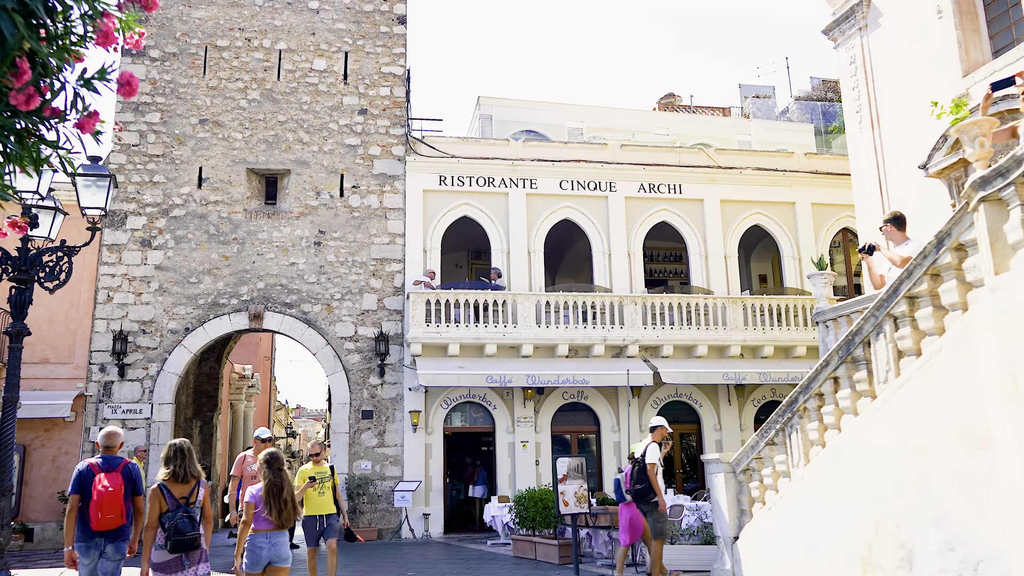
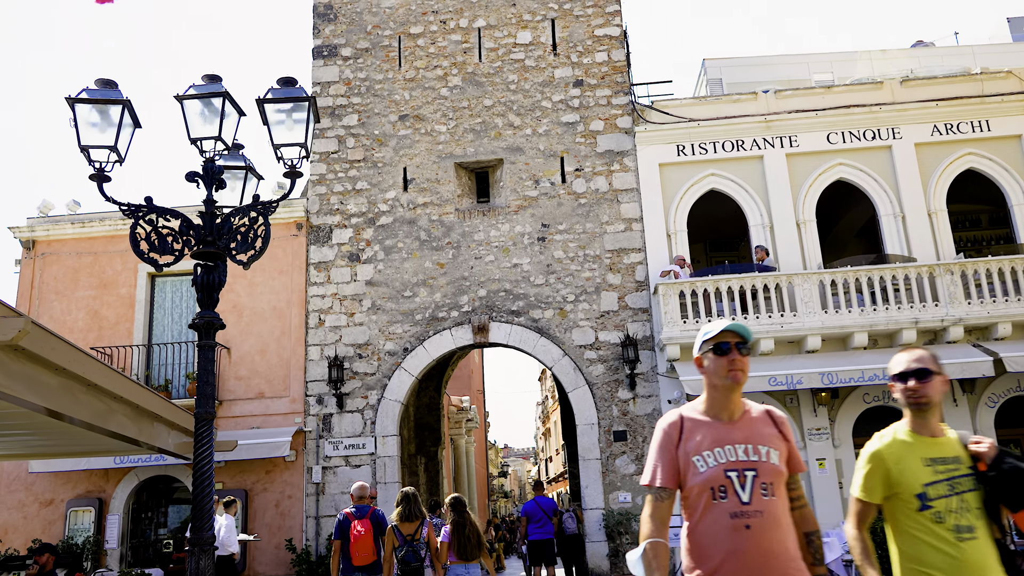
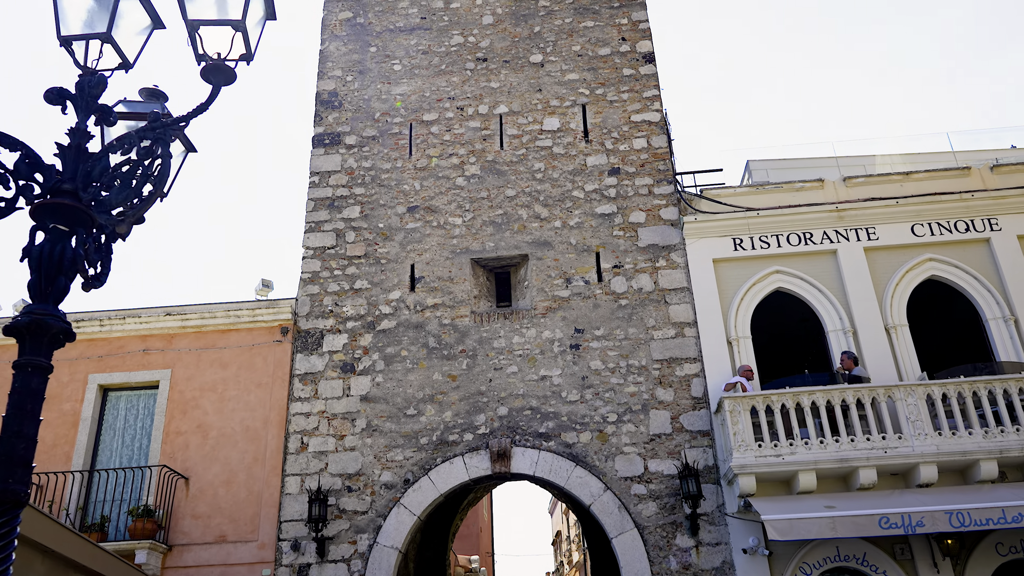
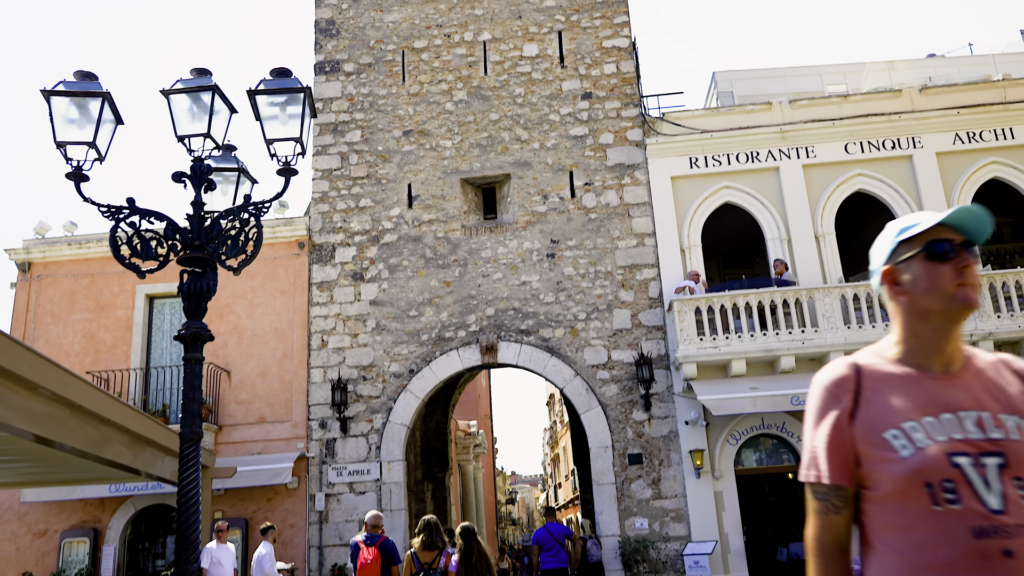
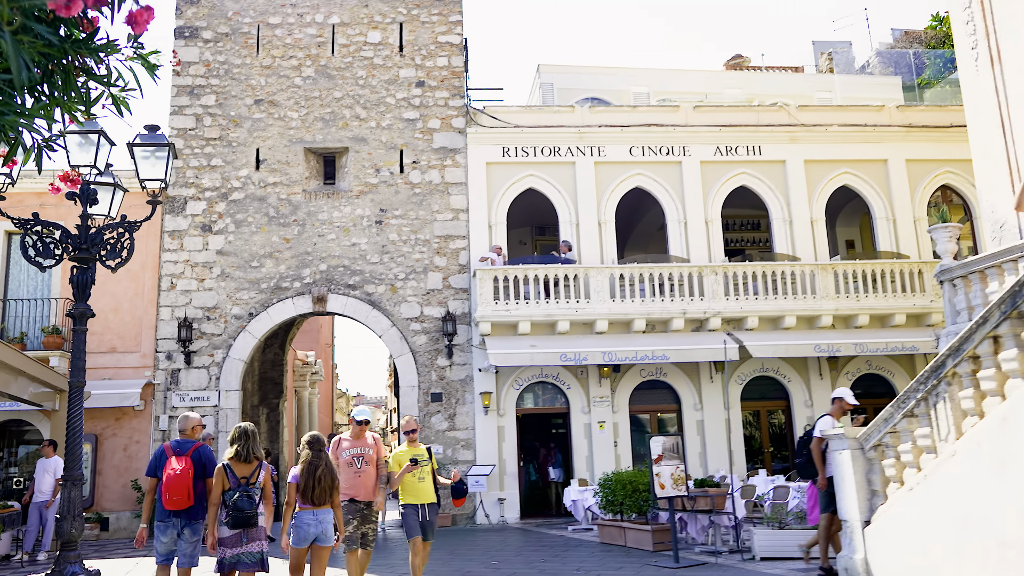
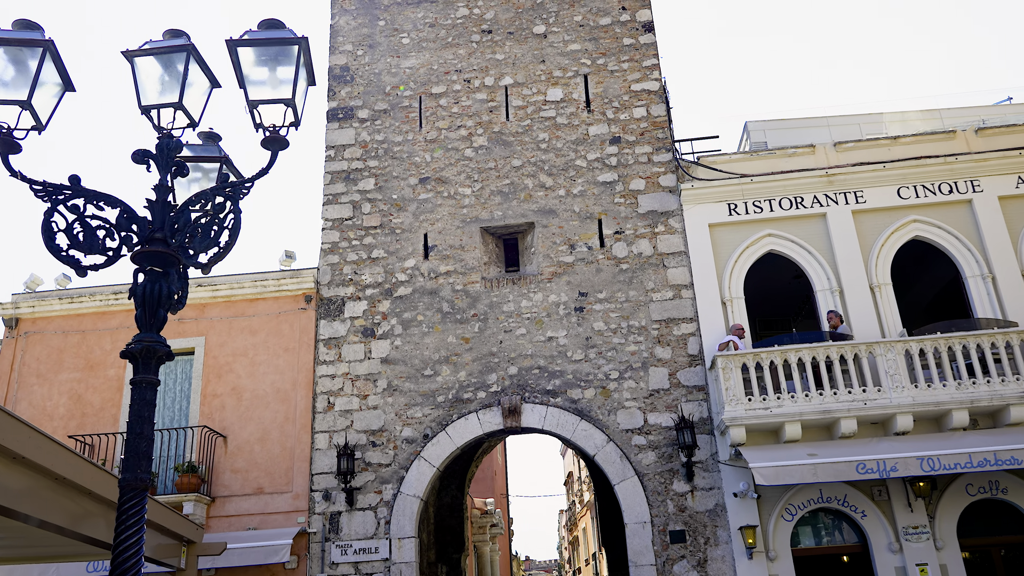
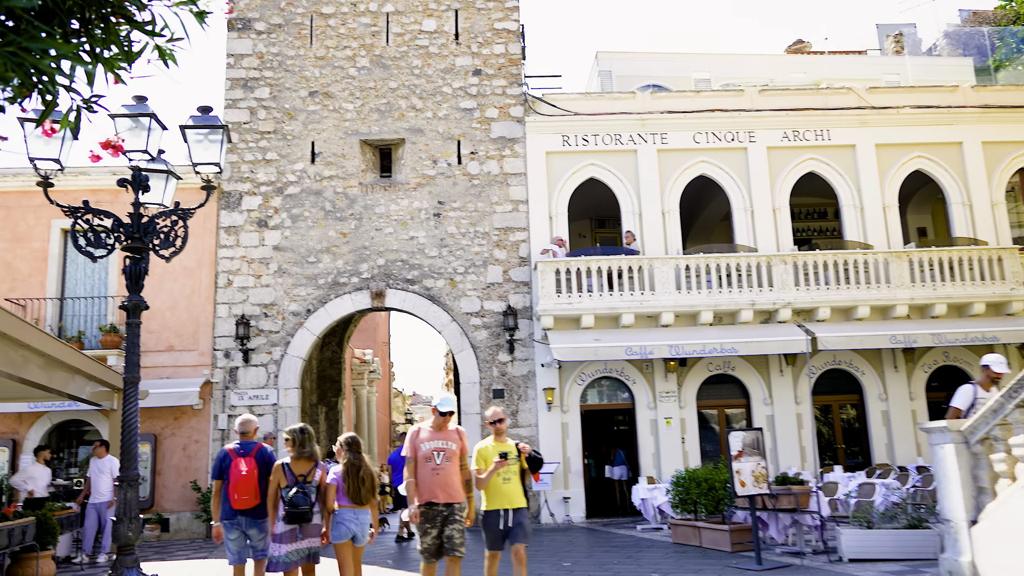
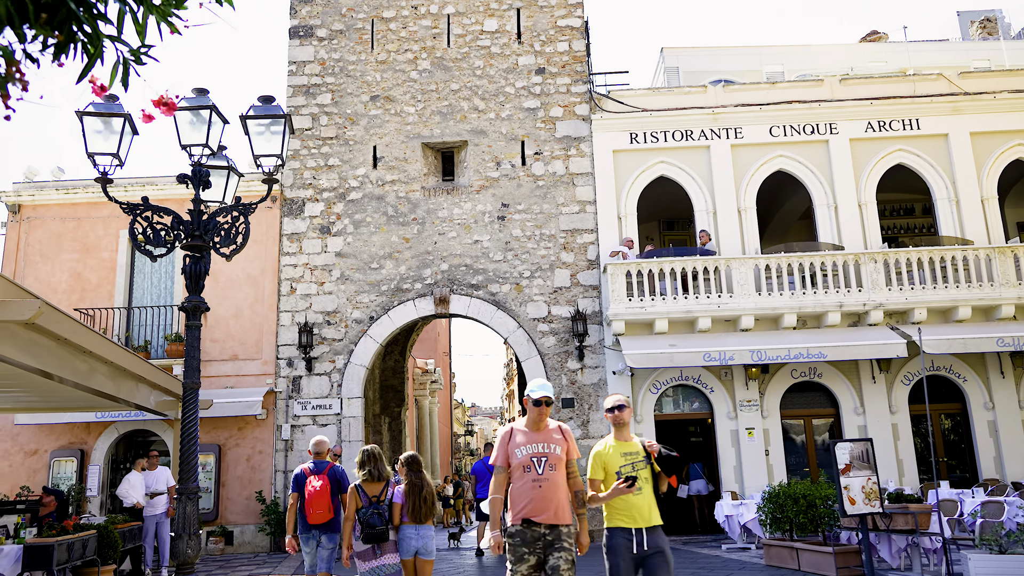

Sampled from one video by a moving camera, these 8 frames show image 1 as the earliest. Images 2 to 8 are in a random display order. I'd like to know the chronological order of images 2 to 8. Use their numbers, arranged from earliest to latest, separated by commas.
5, 7, 8, 2, 4, 6, 3
